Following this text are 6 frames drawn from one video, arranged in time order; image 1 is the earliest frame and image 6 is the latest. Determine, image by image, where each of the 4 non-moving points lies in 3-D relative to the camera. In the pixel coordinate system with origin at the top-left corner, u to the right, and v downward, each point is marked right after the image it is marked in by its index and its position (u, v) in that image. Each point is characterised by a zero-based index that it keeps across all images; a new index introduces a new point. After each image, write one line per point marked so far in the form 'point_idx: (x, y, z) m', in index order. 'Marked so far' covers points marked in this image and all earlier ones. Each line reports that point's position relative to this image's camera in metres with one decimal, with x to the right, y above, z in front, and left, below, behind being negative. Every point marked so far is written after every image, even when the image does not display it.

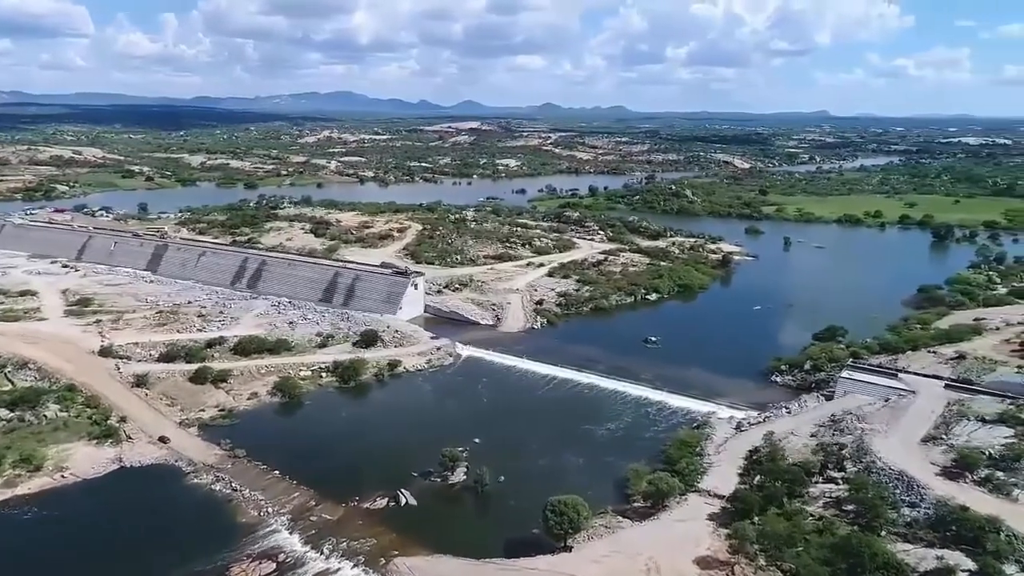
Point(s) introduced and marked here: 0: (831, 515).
0: (+8.7, -6.2, +19.3) m
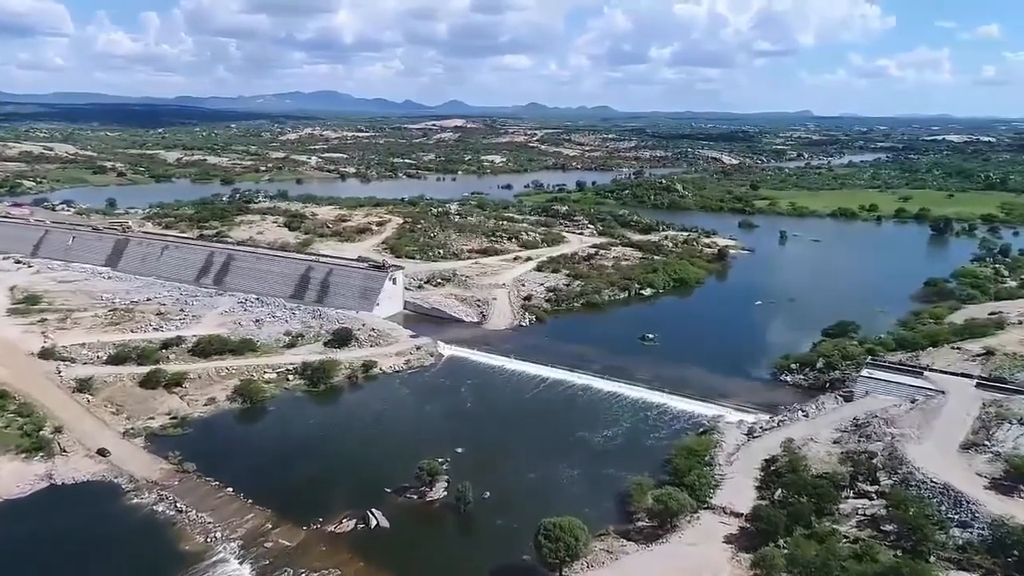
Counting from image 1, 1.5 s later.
0: (+8.4, -5.9, +16.7) m
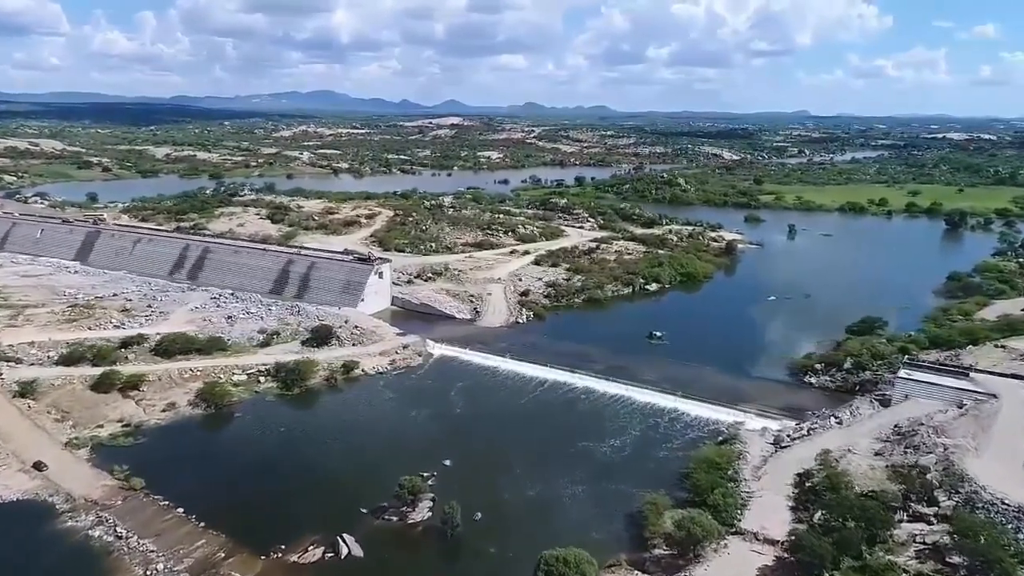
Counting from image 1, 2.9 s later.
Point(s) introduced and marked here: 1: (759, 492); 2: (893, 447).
0: (+8.2, -5.6, +14.0) m
1: (+6.2, -5.2, +17.9) m
2: (+10.2, -4.2, +19.0) m
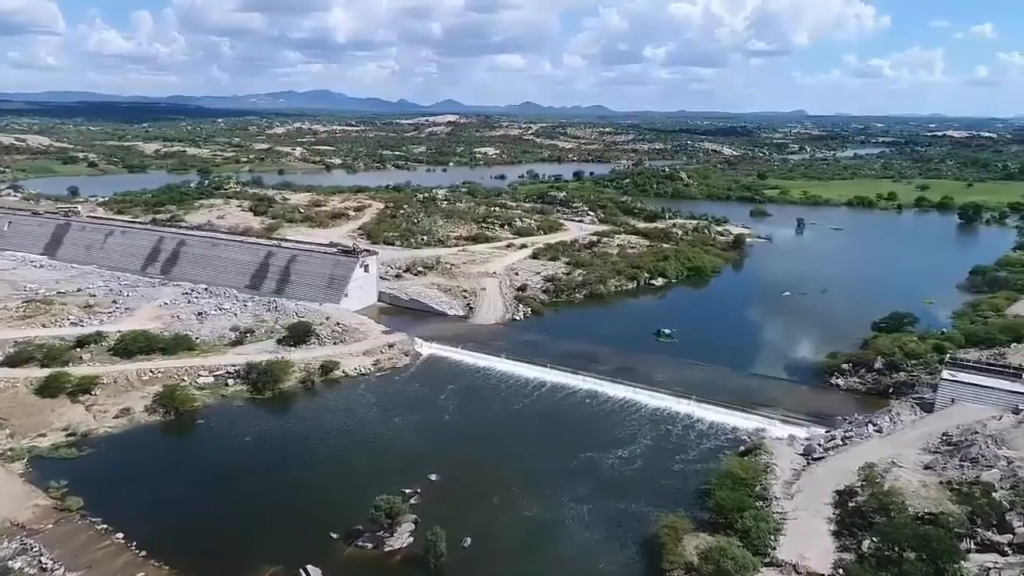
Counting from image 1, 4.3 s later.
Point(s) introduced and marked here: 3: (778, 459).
0: (+8.1, -5.3, +11.5) m
1: (+6.1, -4.9, +15.4) m
2: (+10.0, -4.0, +16.5) m
3: (+6.7, -4.3, +18.0) m
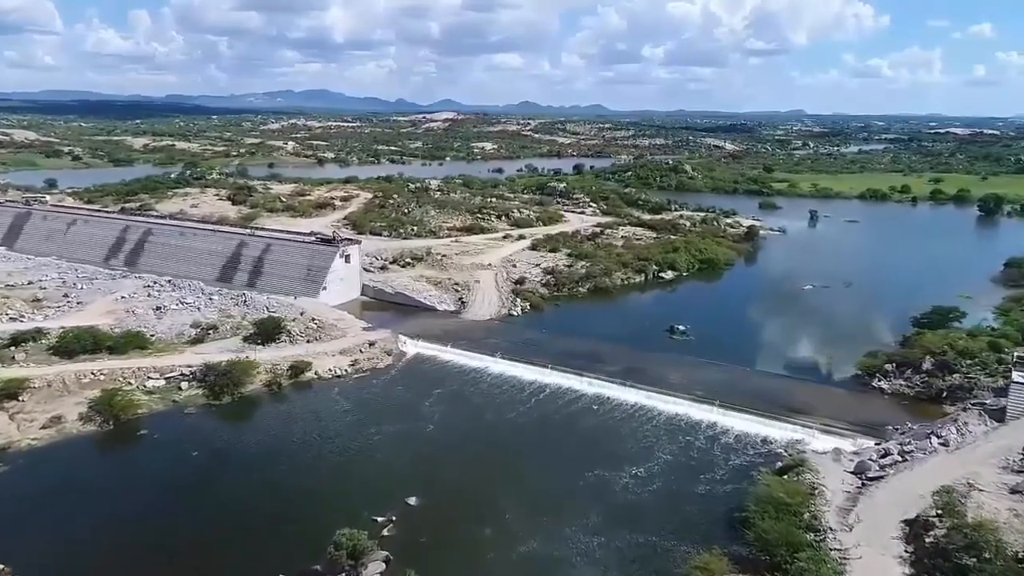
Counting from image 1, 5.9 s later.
0: (+8.0, -5.0, +8.4) m
1: (+6.0, -4.6, +12.4) m
2: (+9.9, -3.7, +13.5) m
3: (+6.6, -4.0, +15.0) m
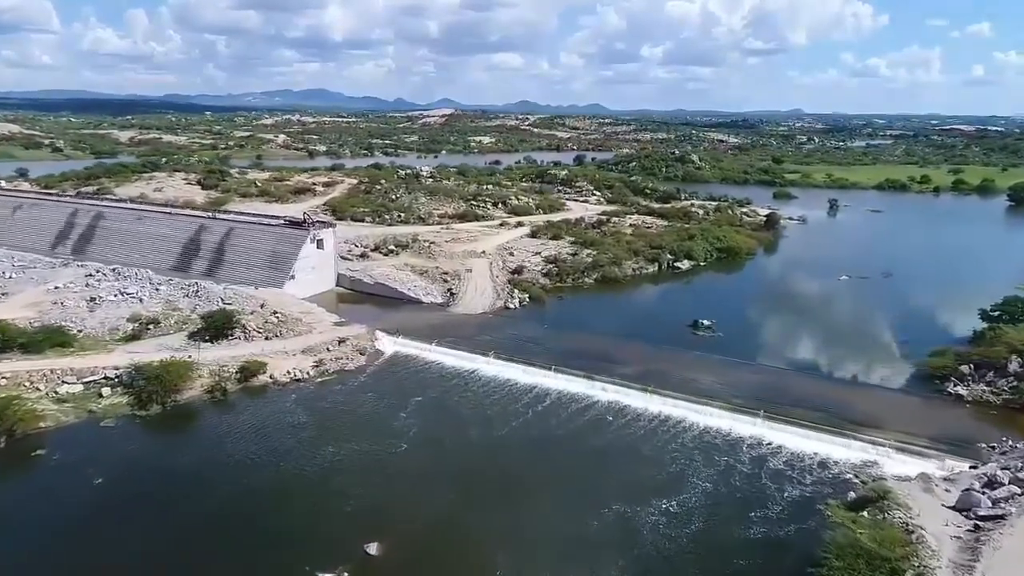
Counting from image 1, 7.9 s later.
0: (+8.0, -4.6, +4.7) m
1: (+5.9, -4.2, +8.7) m
2: (+9.8, -3.3, +9.7) m
3: (+6.5, -3.7, +11.3) m
